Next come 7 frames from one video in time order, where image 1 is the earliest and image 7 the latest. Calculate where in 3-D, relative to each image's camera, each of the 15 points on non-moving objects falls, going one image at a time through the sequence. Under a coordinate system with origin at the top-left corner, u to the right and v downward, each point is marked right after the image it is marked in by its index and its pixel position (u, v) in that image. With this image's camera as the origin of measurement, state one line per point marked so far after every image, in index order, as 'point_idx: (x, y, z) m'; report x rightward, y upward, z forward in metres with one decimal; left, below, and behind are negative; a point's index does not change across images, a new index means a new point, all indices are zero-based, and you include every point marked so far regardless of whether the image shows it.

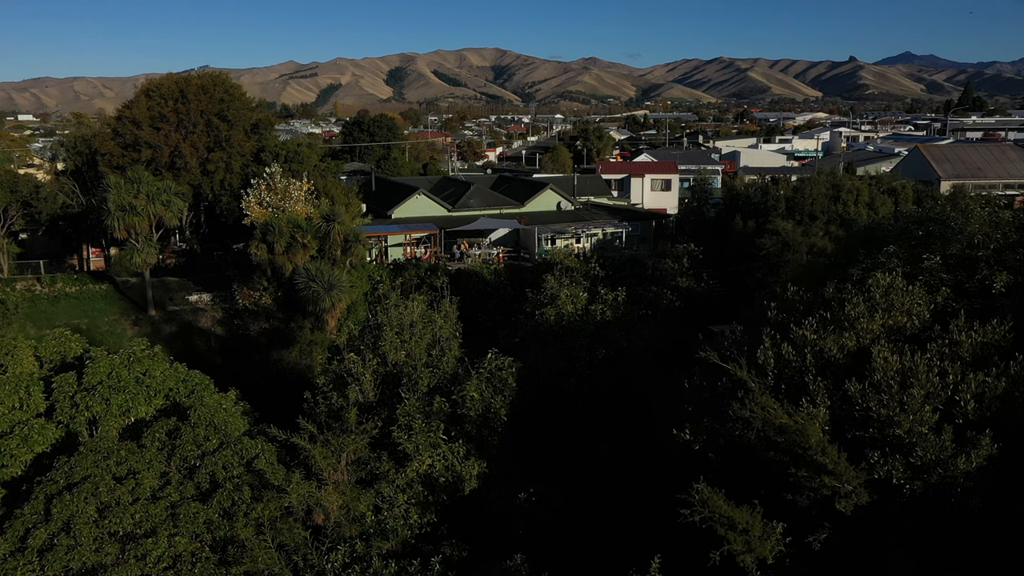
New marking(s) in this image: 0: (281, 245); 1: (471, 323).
0: (-5.5, +1.0, +17.6) m
1: (-1.1, -1.0, +20.1) m
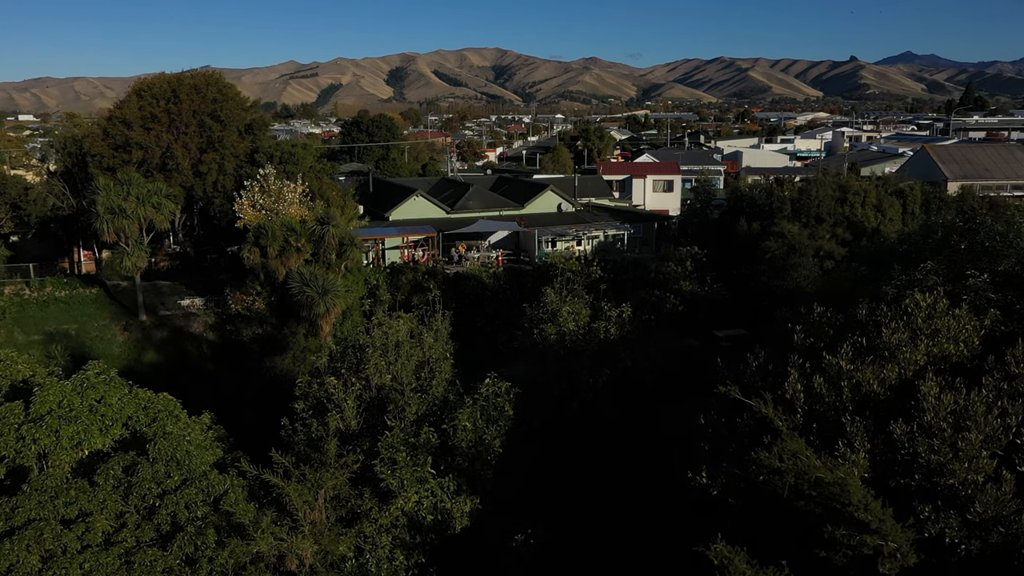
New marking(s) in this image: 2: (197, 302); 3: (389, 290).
0: (-5.6, +0.9, +17.1) m
1: (-1.1, -1.1, +19.7) m
2: (-8.5, -0.4, +19.7) m
3: (-3.3, 0.0, +19.9) m
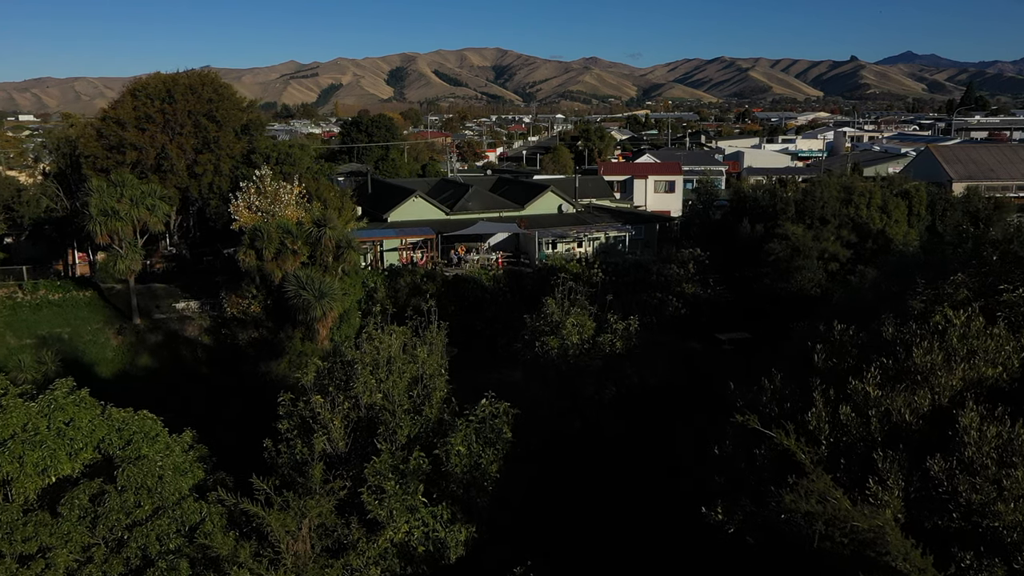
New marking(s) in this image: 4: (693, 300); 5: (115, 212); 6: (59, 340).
0: (-5.6, +0.8, +16.9) m
1: (-1.1, -1.2, +19.4) m
2: (-8.5, -0.5, +19.4) m
3: (-3.3, -0.1, +19.6) m
4: (+4.8, -0.3, +19.3) m
5: (-9.6, +1.8, +17.7) m
6: (-11.2, -1.3, +18.1) m
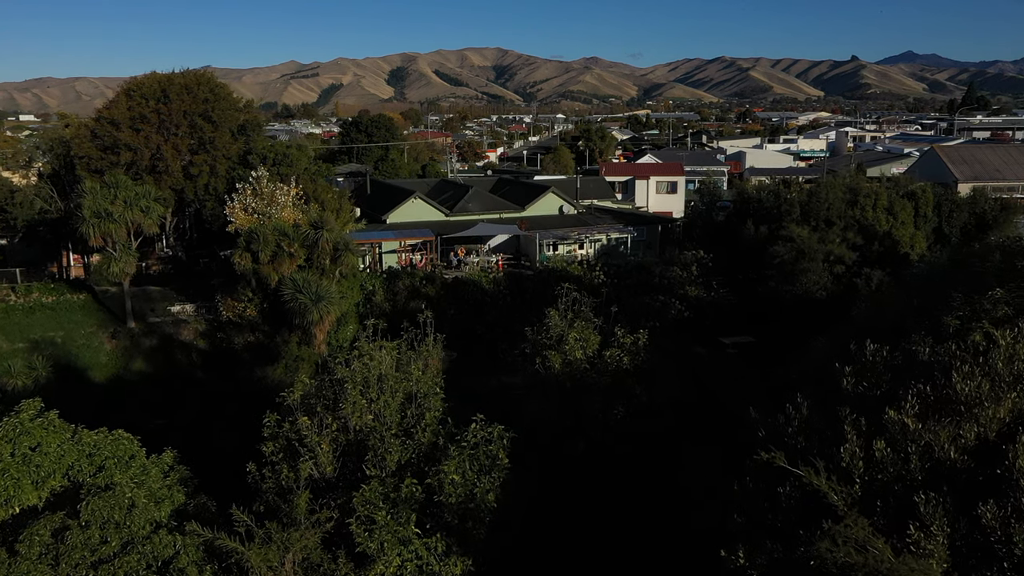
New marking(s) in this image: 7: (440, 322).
0: (-5.6, +0.8, +16.6) m
1: (-1.1, -1.3, +19.1) m
2: (-8.4, -0.5, +19.1) m
3: (-3.3, -0.2, +19.3) m
4: (+4.8, -0.4, +19.0) m
5: (-9.6, +1.8, +17.4) m
6: (-11.1, -1.4, +17.8) m
7: (-1.9, -0.8, +19.1) m
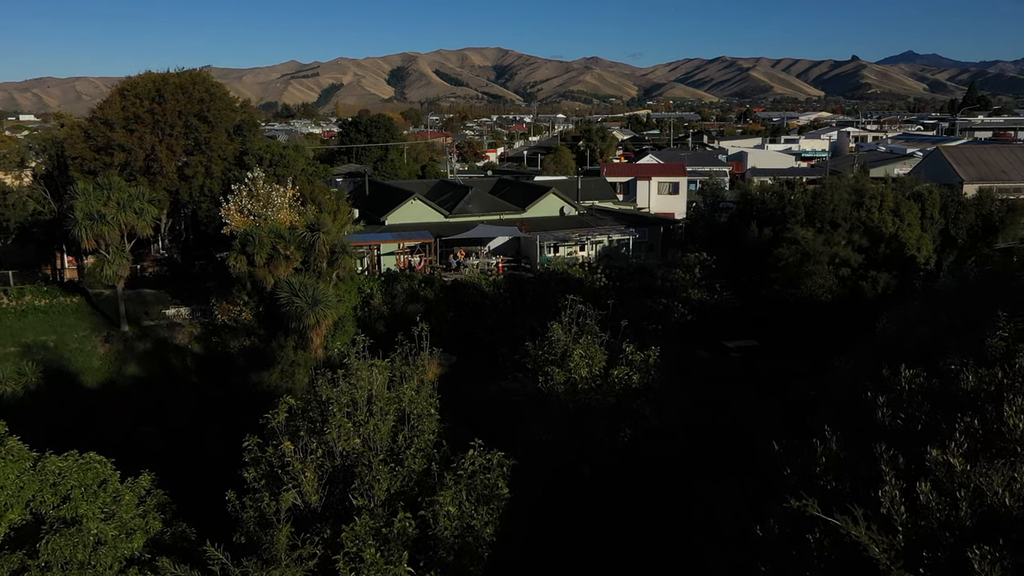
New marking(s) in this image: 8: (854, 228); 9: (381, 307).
0: (-5.6, +0.7, +16.2) m
1: (-1.1, -1.3, +18.8) m
2: (-8.4, -0.6, +18.8) m
3: (-3.3, -0.3, +19.0) m
4: (+4.8, -0.4, +18.7) m
5: (-9.6, +1.7, +17.1) m
6: (-11.1, -1.4, +17.4) m
7: (-1.9, -0.9, +18.7) m
8: (+9.0, +1.6, +19.4) m
9: (-3.4, -0.5, +18.7) m
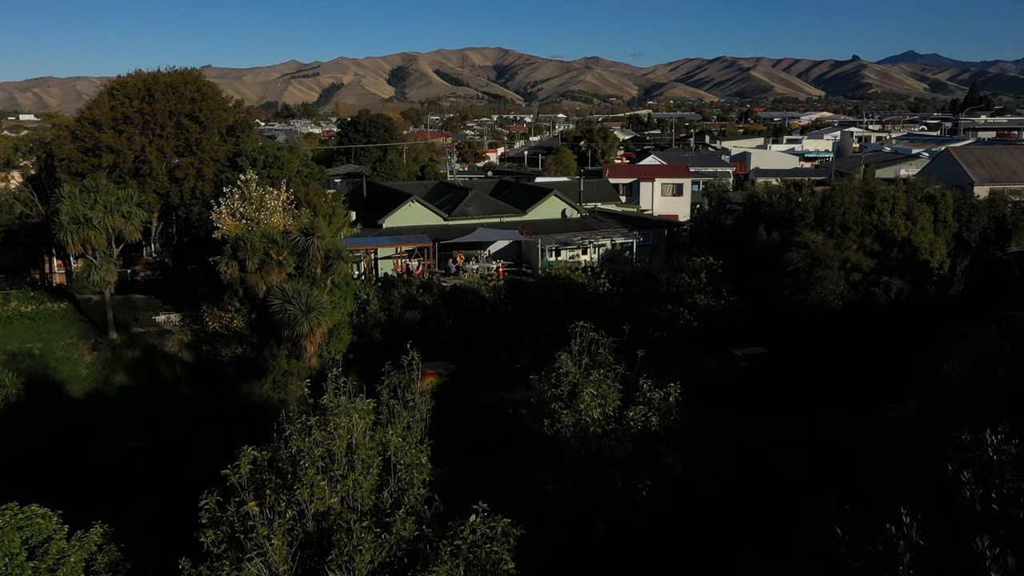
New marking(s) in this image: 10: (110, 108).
0: (-5.5, +0.5, +15.7) m
1: (-1.1, -1.5, +18.2) m
2: (-8.4, -0.8, +18.2) m
3: (-3.3, -0.4, +18.4) m
4: (+4.8, -0.6, +18.1) m
5: (-9.6, +1.5, +16.6) m
6: (-11.1, -1.6, +16.9) m
7: (-1.8, -1.1, +18.2) m
8: (+9.0, +1.4, +18.8) m
9: (-3.3, -0.6, +18.1) m
10: (-10.9, +4.9, +19.8) m
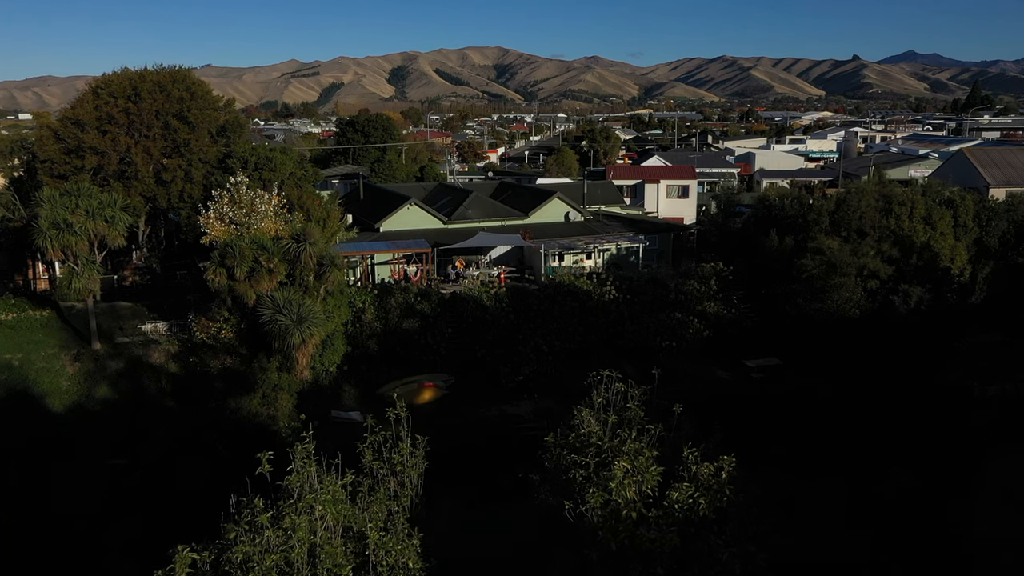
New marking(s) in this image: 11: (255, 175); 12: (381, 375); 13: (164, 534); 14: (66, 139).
0: (-5.5, +0.4, +14.9) m
1: (-1.0, -1.7, +17.4) m
2: (-8.4, -0.9, +17.4) m
3: (-3.3, -0.6, +17.6) m
4: (+4.8, -0.8, +17.3) m
5: (-9.5, +1.4, +15.8) m
6: (-11.1, -1.8, +16.1) m
7: (-1.8, -1.3, +17.4) m
8: (+9.1, +1.2, +18.0) m
9: (-3.3, -0.8, +17.3) m
10: (-10.8, +4.7, +19.0) m
11: (-6.8, +3.0, +19.5) m
12: (-3.0, -2.0, +16.7) m
13: (-5.7, -4.0, +12.1) m
14: (-11.3, +3.8, +18.6) m
